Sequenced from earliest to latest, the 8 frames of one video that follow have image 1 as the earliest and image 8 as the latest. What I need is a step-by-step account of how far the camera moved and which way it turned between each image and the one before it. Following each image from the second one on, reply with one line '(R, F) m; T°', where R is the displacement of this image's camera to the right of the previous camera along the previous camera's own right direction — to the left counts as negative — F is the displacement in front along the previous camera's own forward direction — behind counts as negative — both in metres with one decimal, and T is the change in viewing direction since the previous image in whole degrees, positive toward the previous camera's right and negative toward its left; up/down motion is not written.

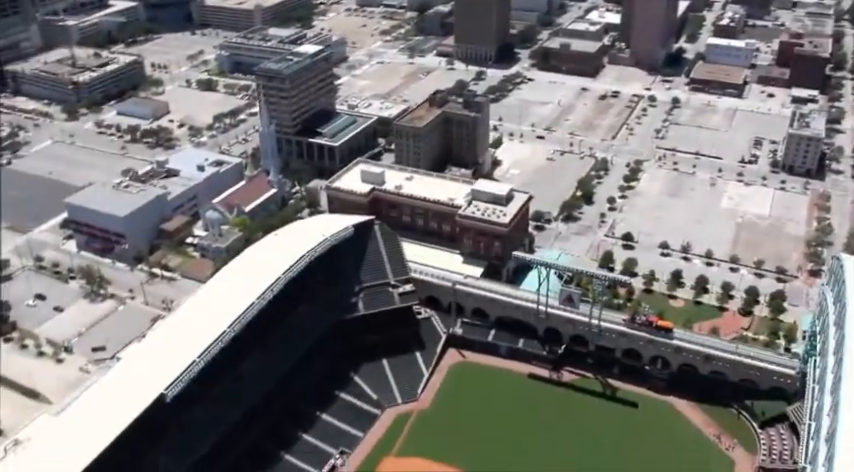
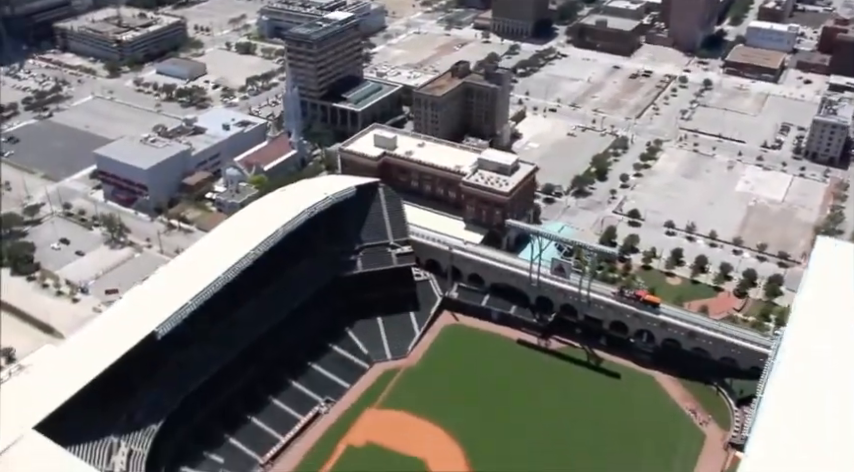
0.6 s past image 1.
(+5.6, -2.1) m; -4°
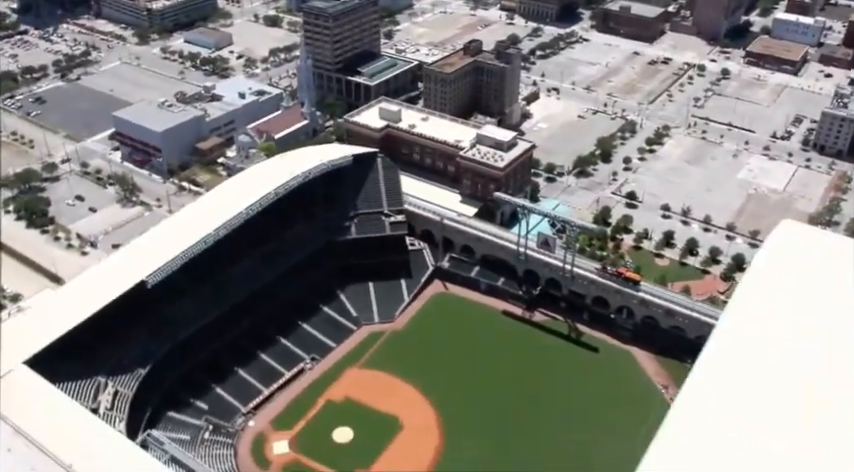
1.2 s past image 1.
(+4.7, -2.5) m; -3°
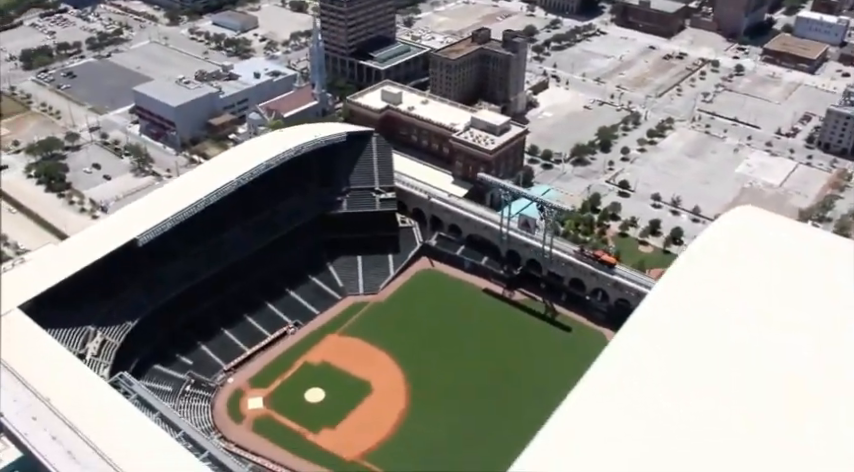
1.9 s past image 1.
(+6.2, -3.0) m; -3°
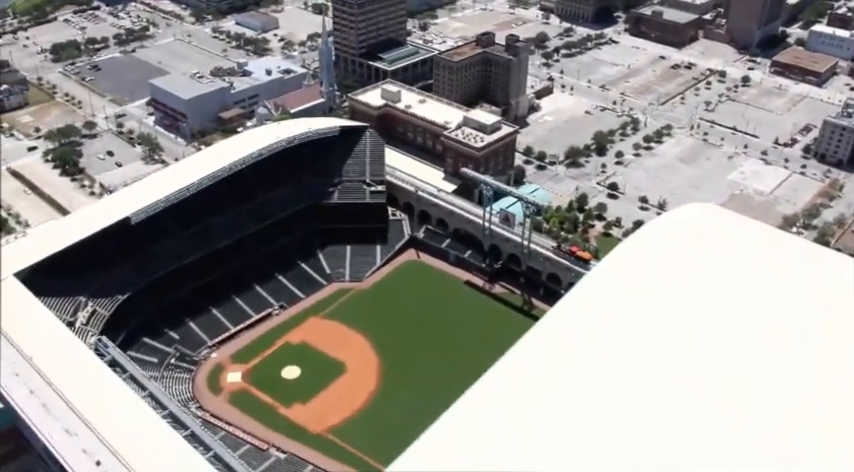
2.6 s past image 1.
(+5.8, -3.2) m; -2°
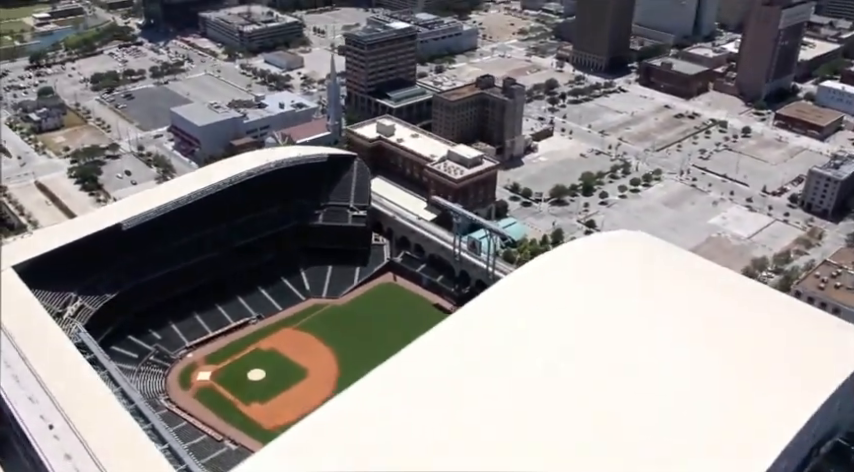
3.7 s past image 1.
(+9.3, -5.3) m; -4°
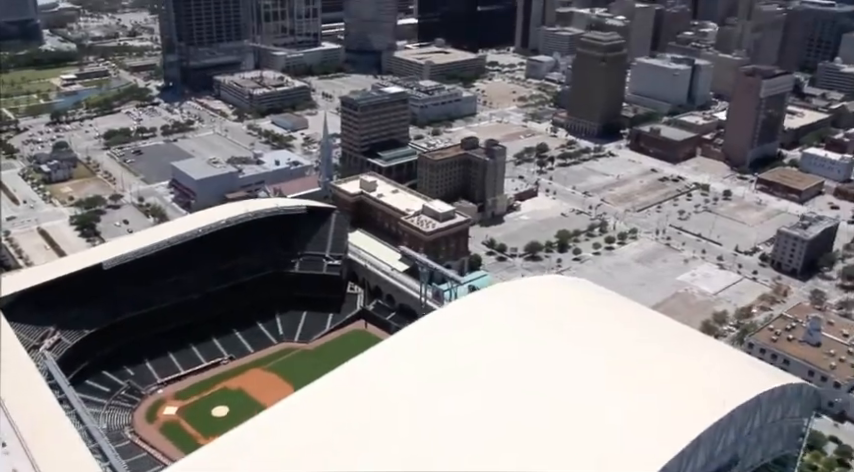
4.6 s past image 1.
(+7.7, -4.4) m; -2°
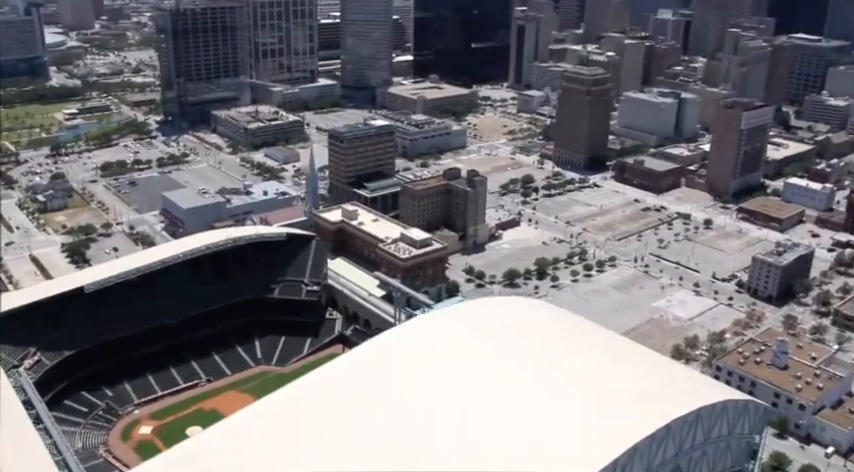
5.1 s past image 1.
(+4.3, -2.5) m; -1°
